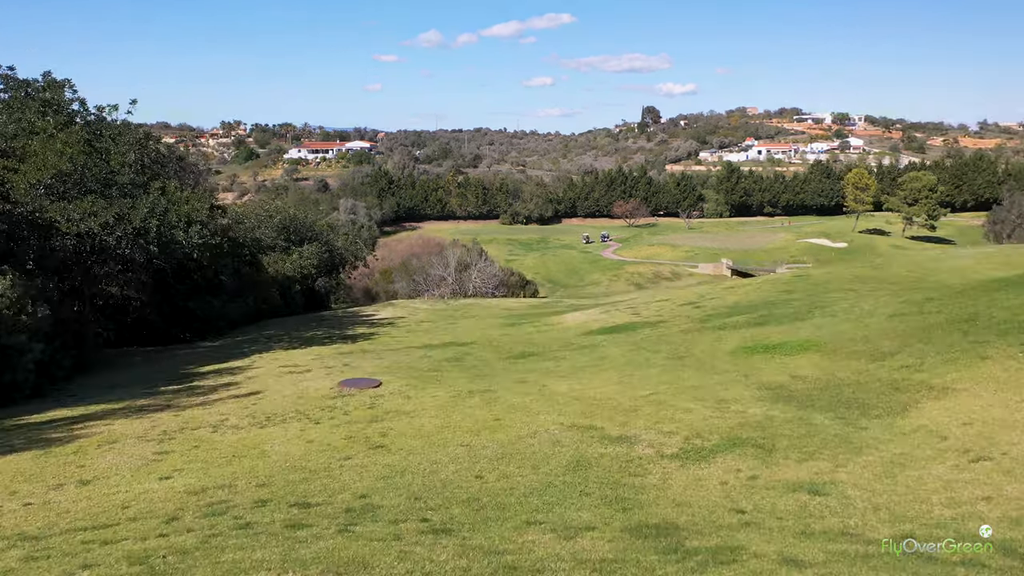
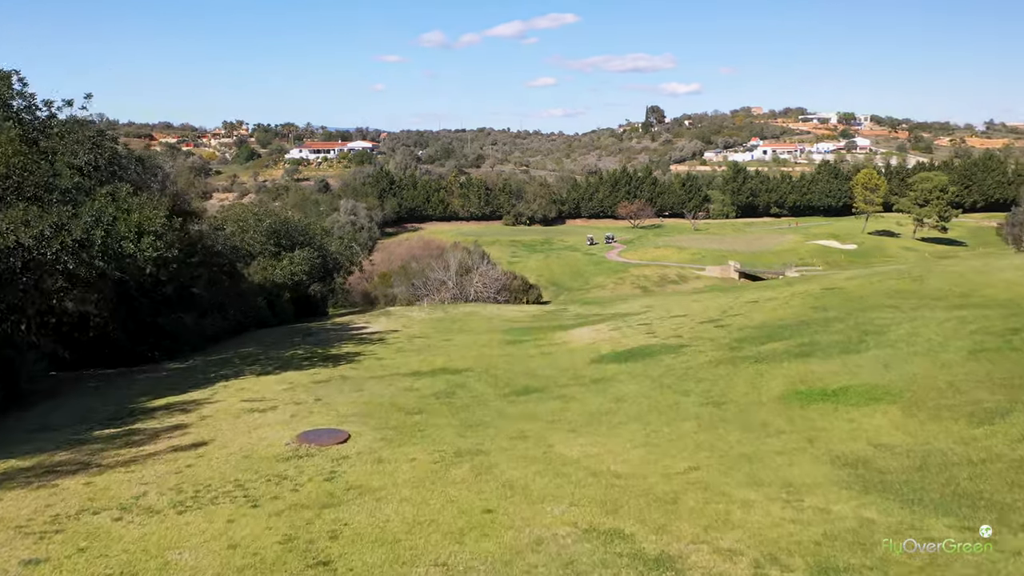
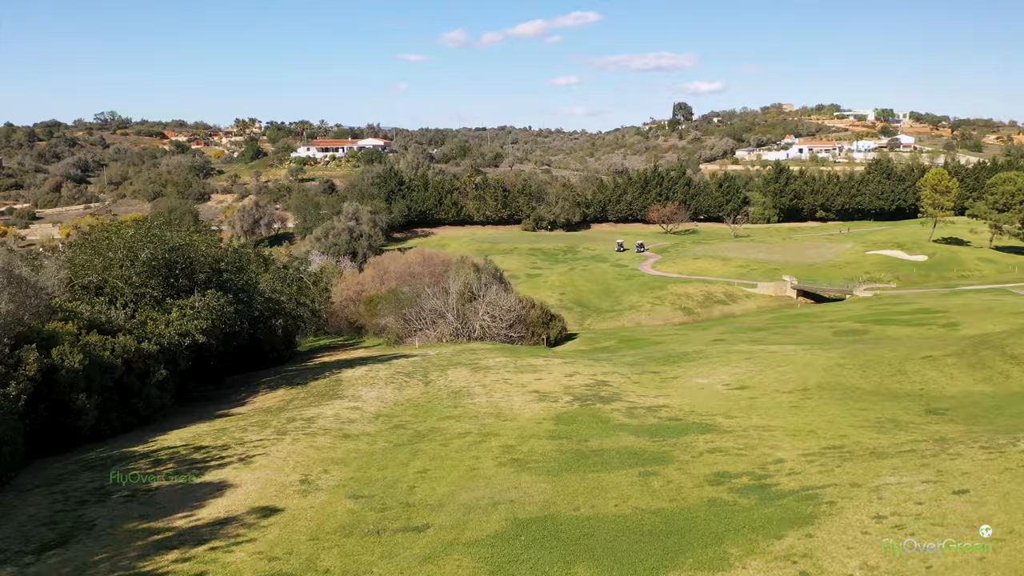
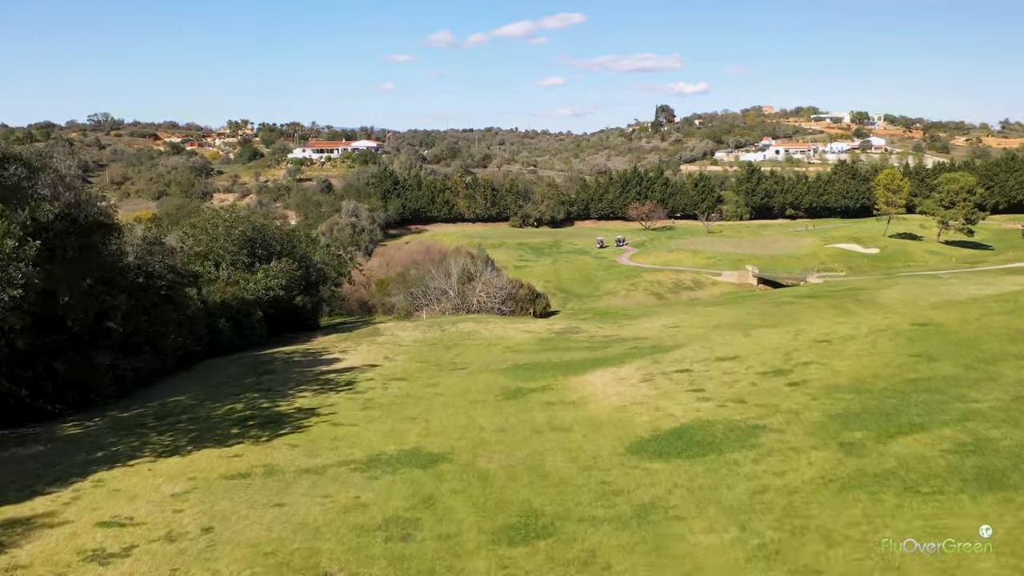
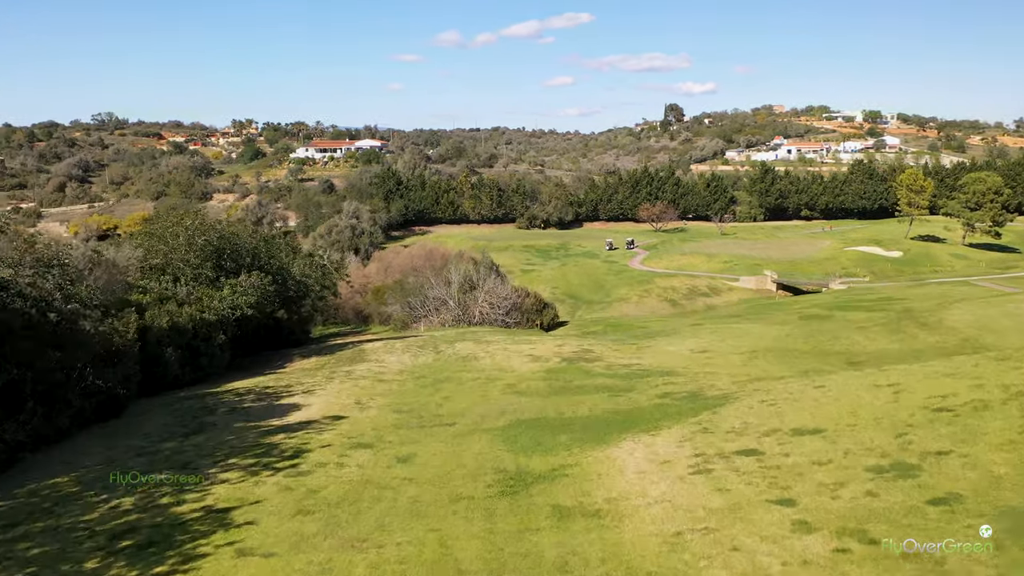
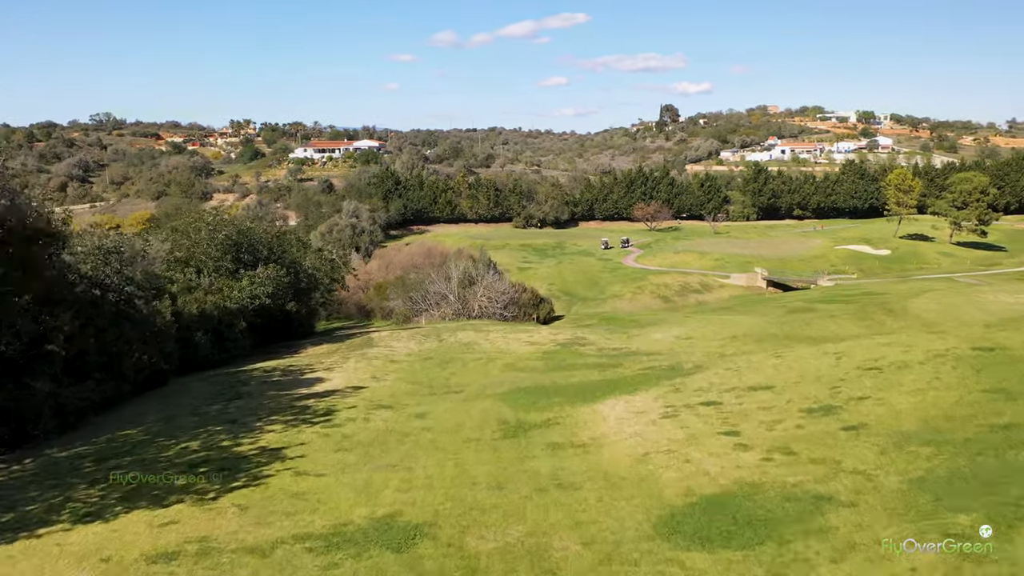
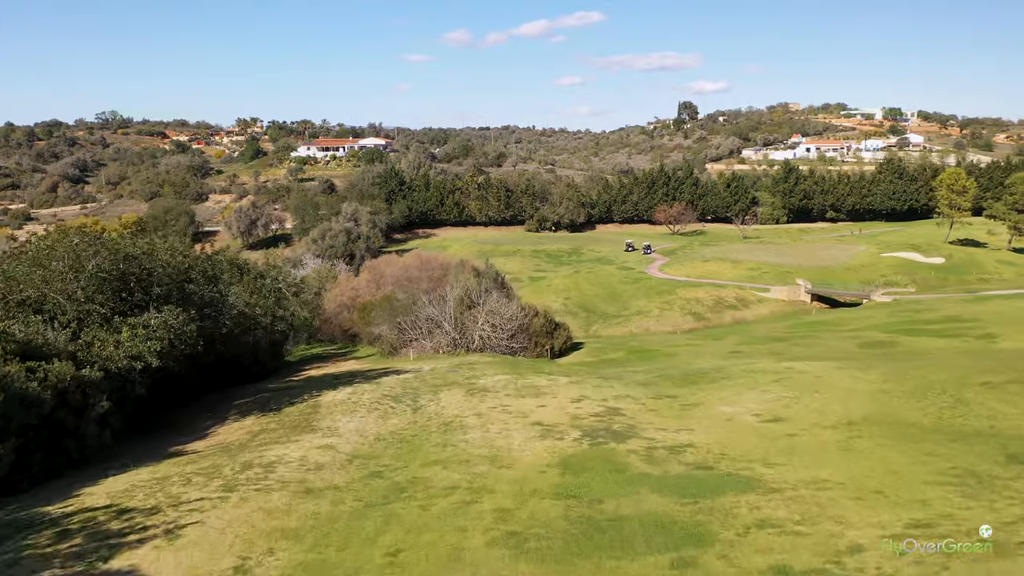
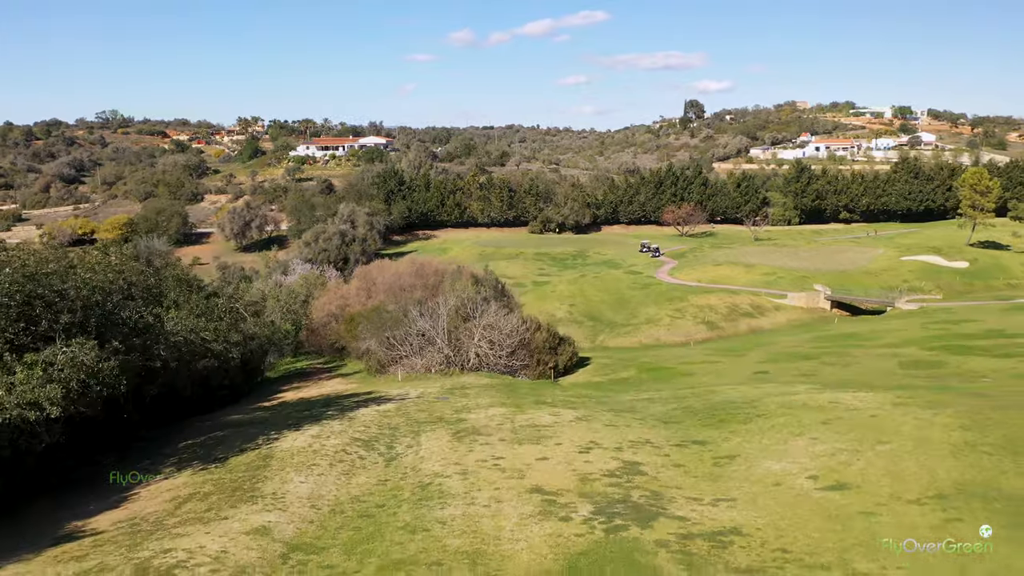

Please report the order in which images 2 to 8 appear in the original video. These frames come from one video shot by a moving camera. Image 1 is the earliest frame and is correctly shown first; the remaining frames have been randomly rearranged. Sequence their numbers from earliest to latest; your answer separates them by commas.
2, 4, 6, 5, 3, 7, 8
